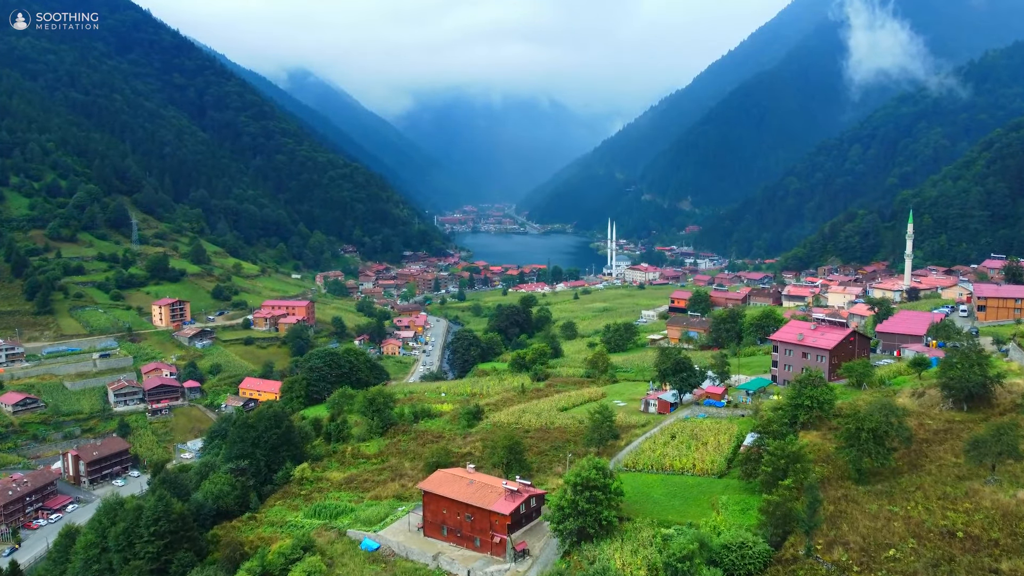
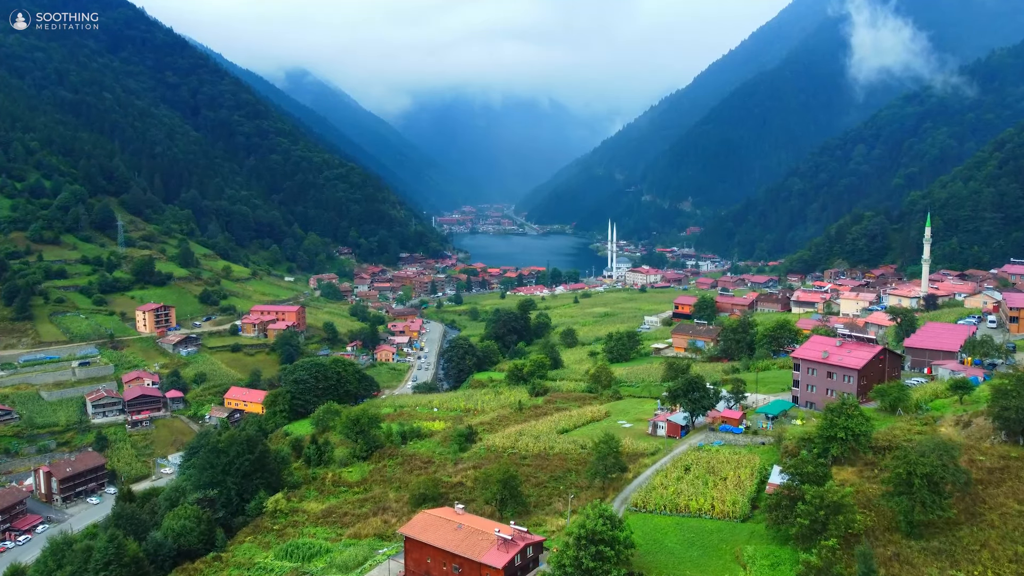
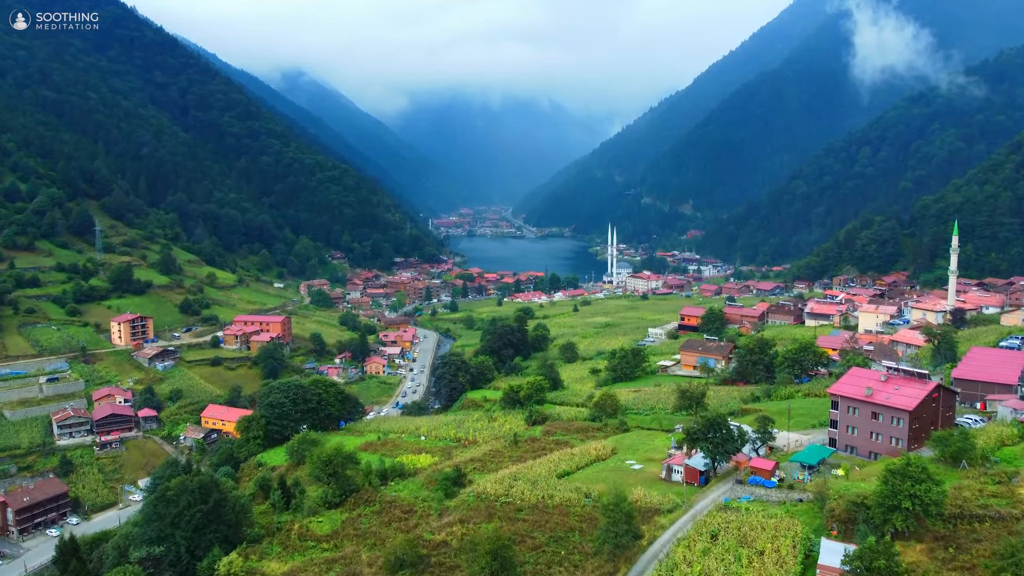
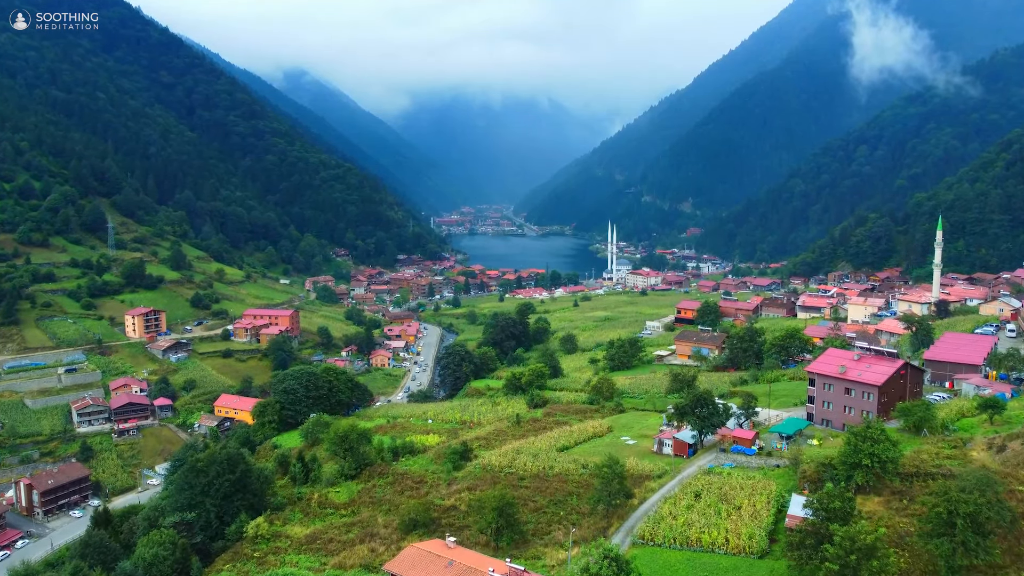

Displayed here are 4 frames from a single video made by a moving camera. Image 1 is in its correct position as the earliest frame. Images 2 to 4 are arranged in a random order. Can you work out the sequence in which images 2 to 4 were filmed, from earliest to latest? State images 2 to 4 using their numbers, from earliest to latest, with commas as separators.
2, 4, 3
